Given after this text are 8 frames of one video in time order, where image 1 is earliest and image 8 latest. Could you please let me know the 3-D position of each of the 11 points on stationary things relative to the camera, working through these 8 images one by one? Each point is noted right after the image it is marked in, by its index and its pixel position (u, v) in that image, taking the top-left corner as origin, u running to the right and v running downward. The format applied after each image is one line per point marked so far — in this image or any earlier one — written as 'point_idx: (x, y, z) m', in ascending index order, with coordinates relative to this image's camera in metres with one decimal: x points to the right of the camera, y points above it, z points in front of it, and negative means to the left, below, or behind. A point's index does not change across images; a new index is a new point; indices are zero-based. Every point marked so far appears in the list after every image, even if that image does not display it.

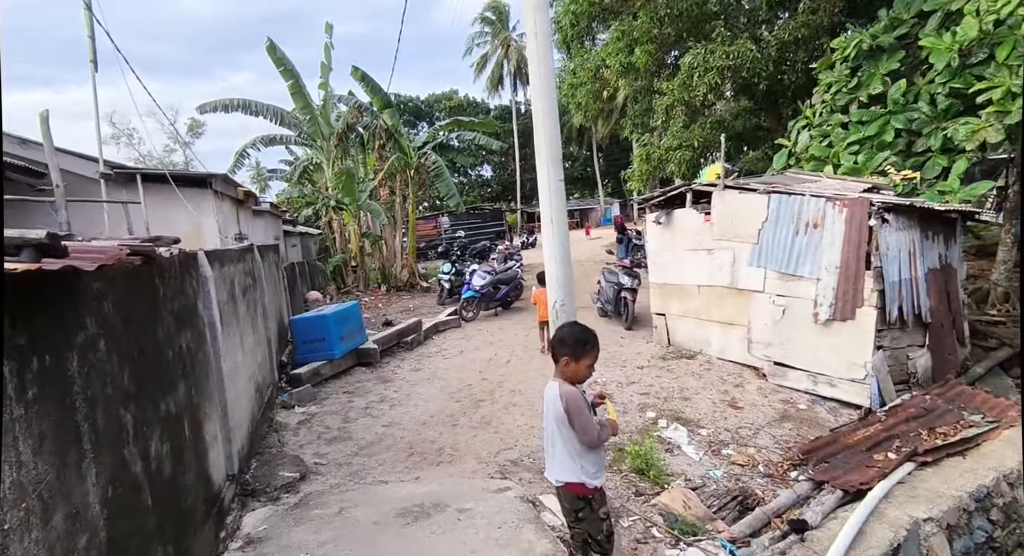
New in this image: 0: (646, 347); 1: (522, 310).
0: (+1.6, -0.8, +6.2) m
1: (+0.2, -0.6, +10.0) m
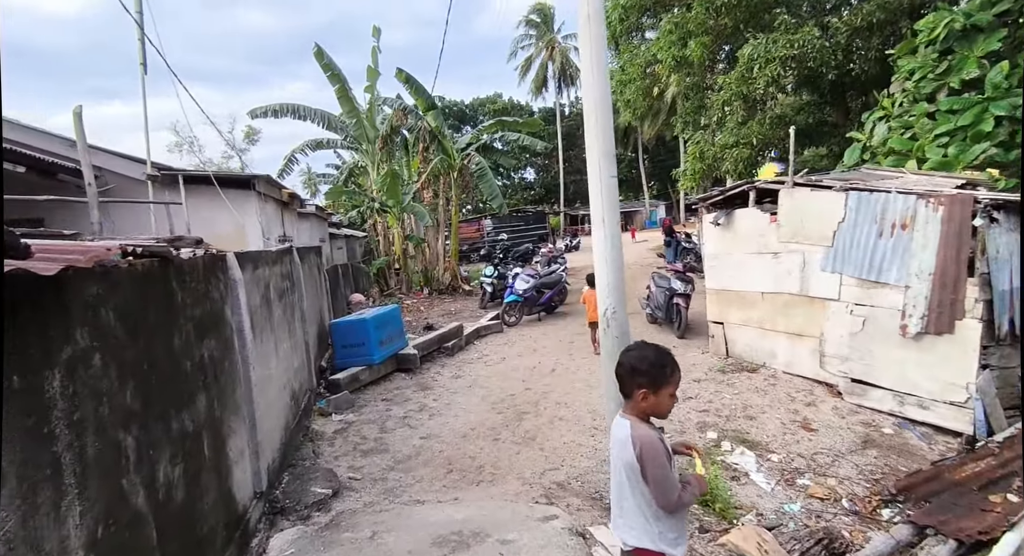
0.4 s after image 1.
0: (+2.1, -0.9, +5.7) m
1: (+1.0, -0.7, +9.6) m
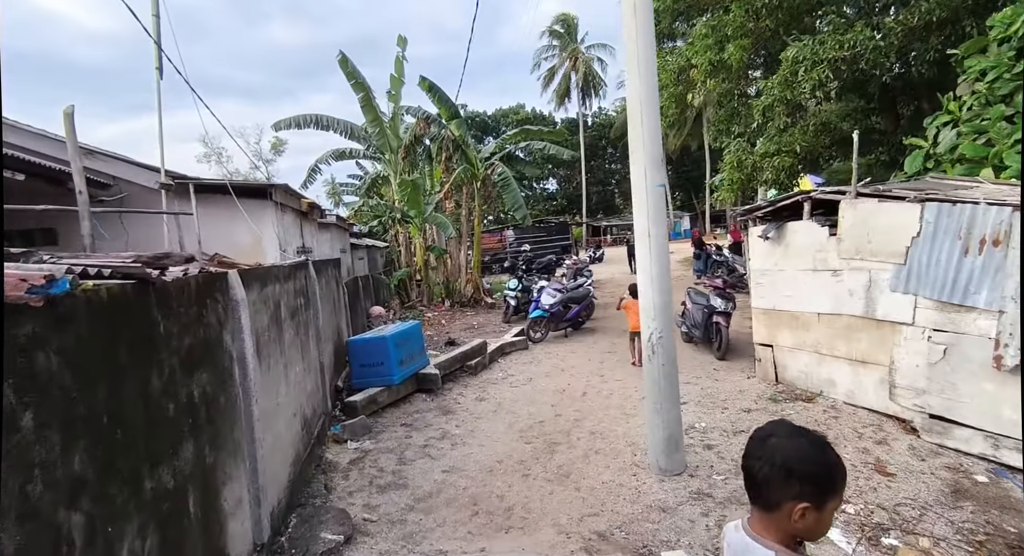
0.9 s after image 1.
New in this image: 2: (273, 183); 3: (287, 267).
0: (+2.4, -1.1, +5.2) m
1: (+1.5, -0.9, +9.2) m
2: (-2.5, +1.0, +5.6) m
3: (-1.6, +0.1, +3.7) m
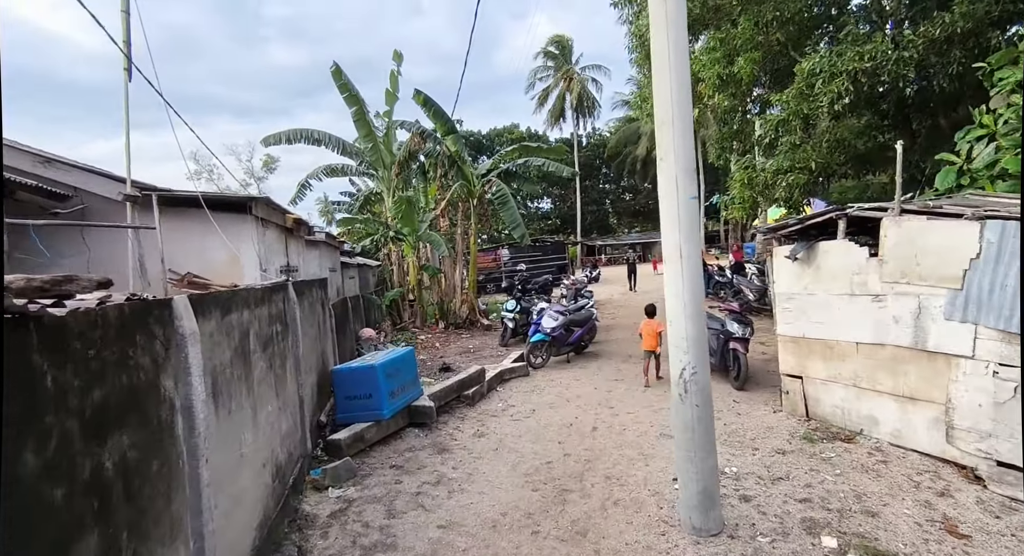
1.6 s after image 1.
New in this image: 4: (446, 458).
0: (+2.4, -1.3, +4.7) m
1: (+1.4, -1.3, +8.7) m
2: (-2.5, +0.8, +5.1) m
3: (-1.6, -0.1, +3.2) m
4: (-0.6, -1.6, +4.5) m
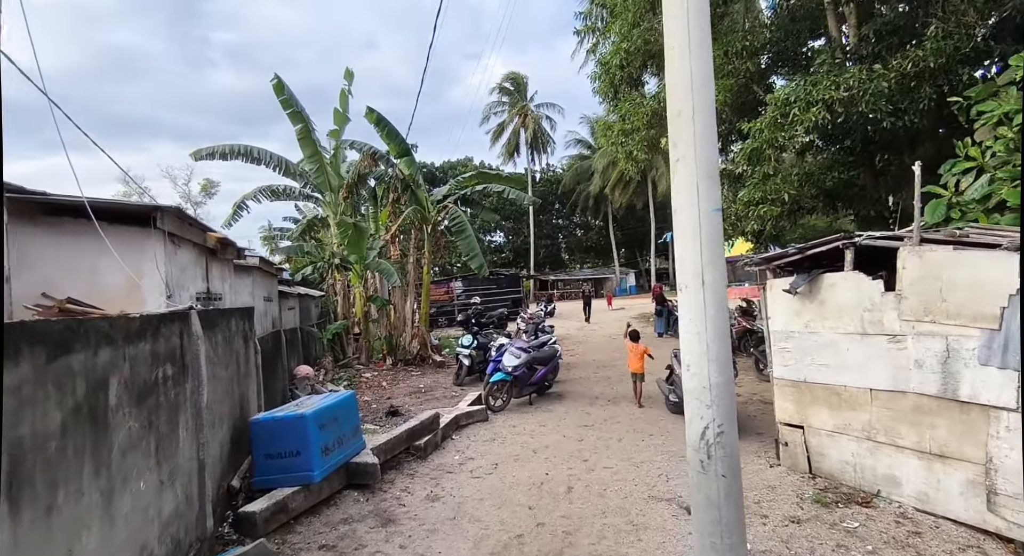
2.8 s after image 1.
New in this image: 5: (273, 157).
0: (+2.1, -1.6, +4.1) m
1: (+0.8, -1.8, +8.0) m
2: (-2.8, +0.6, +4.1) m
3: (-1.7, -0.2, +2.4) m
4: (-0.8, -1.8, +3.6) m
5: (-5.3, +2.7, +11.6) m
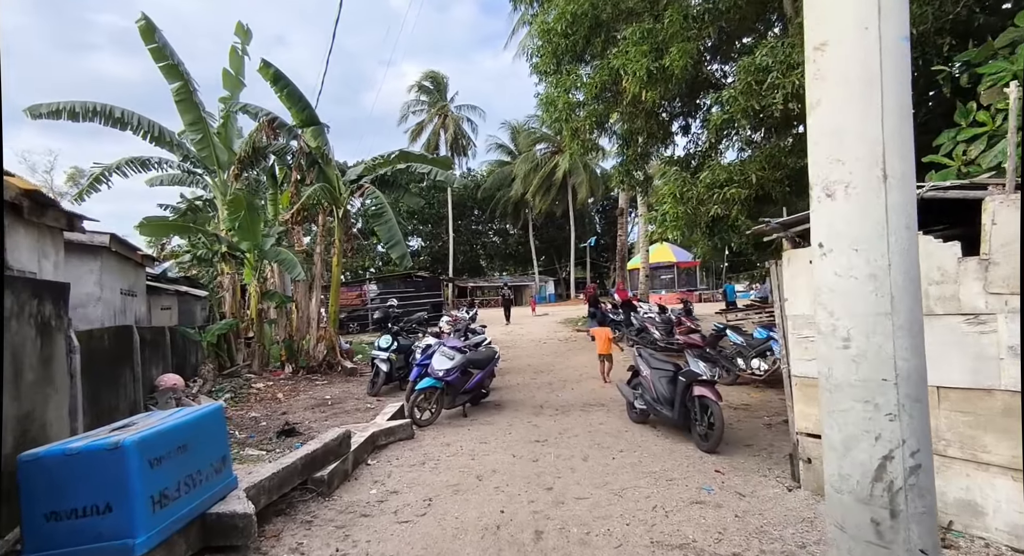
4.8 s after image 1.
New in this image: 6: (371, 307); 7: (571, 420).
0: (+1.8, -1.4, +3.2) m
1: (-0.2, -1.7, +6.7) m
2: (-3.0, +0.9, +2.4) m
3: (-1.6, +0.1, +0.8) m
4: (-1.0, -1.5, +2.2) m
5: (-6.6, +2.9, +9.5) m
6: (-4.9, -1.0, +18.4) m
7: (+0.6, -1.6, +5.8) m
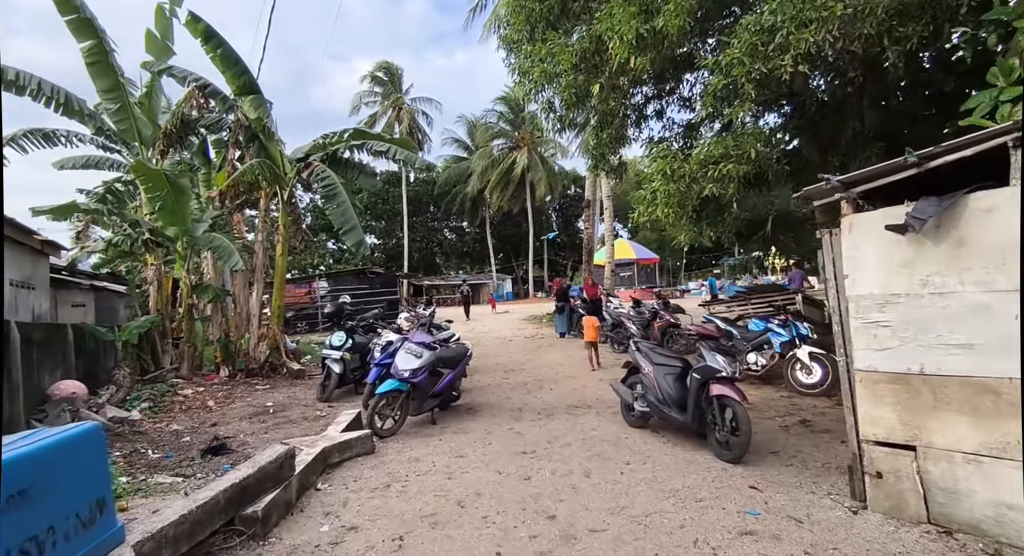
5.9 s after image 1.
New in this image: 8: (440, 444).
0: (+1.8, -1.2, +2.5) m
1: (-0.4, -1.5, +5.9) m
2: (-2.9, +1.0, +1.4) m
3: (-1.4, +0.3, -0.1) m
4: (-0.9, -1.4, +1.3) m
5: (-7.1, +3.0, +8.0) m
6: (-6.2, -0.8, +17.1) m
7: (+0.4, -1.4, +5.1) m
8: (-0.6, -1.5, +4.6) m
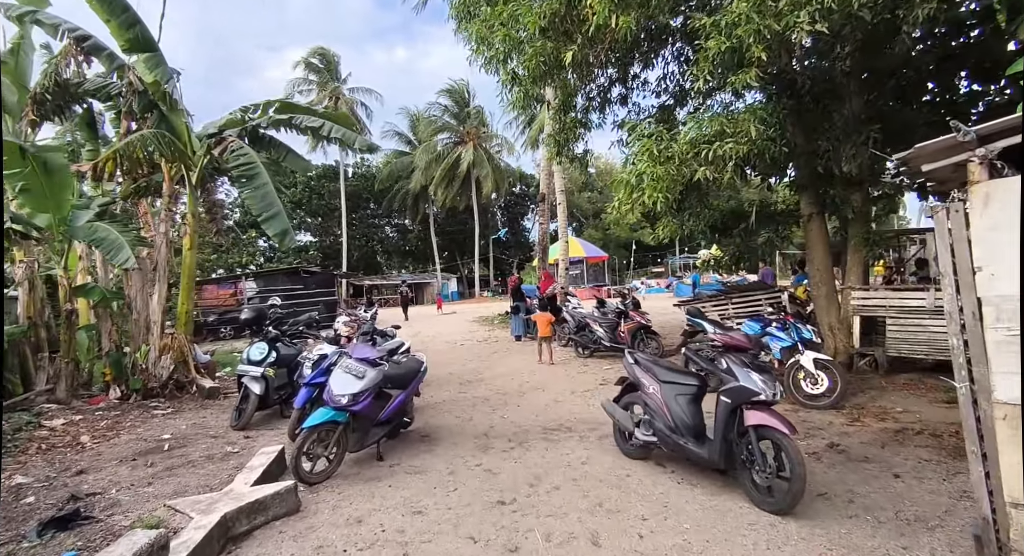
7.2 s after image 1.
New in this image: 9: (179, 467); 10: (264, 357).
0: (+1.8, -1.2, +1.7) m
1: (-0.8, -1.5, +4.8) m
2: (-2.7, +1.0, 0.0) m
3: (-1.1, +0.3, -1.3) m
4: (-0.8, -1.3, +0.2) m
5: (-7.7, +3.0, +6.2) m
6: (-7.7, -0.8, +15.3) m
7: (+0.2, -1.4, +4.1) m
8: (-0.8, -1.5, +3.5) m
9: (-2.7, -1.5, +4.3) m
10: (-2.7, -0.9, +5.7) m
